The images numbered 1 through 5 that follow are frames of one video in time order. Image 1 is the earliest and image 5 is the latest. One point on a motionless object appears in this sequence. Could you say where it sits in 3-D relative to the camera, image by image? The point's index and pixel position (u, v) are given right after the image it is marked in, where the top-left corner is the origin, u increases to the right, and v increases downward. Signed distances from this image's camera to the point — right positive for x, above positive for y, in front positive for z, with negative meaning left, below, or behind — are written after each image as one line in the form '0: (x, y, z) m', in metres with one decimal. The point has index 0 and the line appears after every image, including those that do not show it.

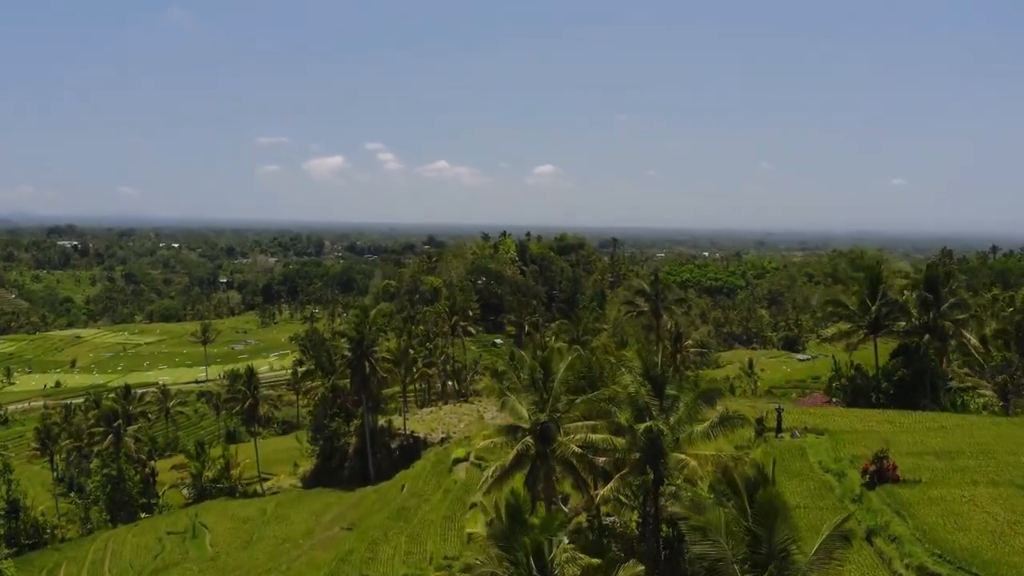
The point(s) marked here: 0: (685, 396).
0: (+4.4, -2.8, +18.5) m
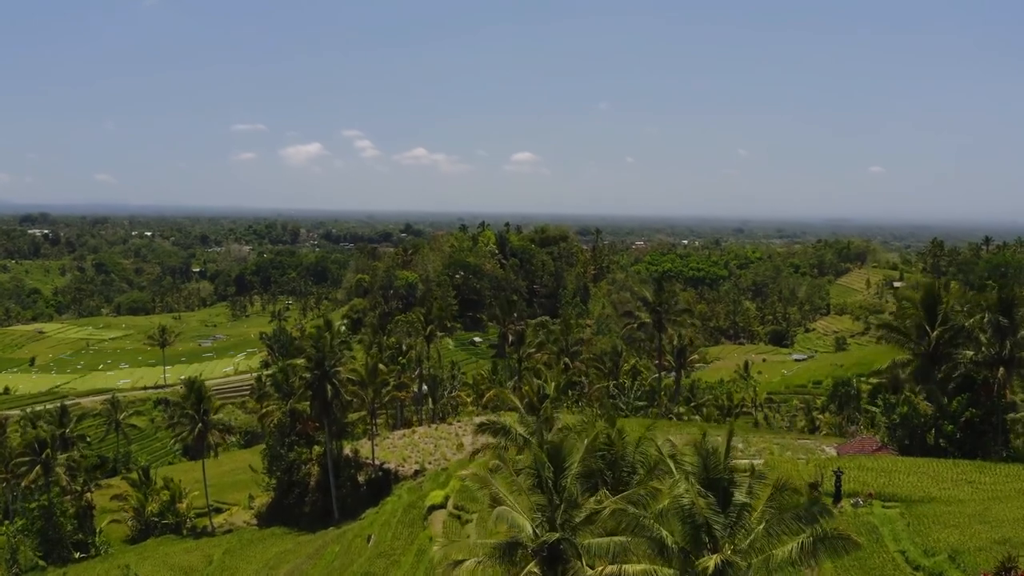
0: (+4.3, -3.8, +12.9) m
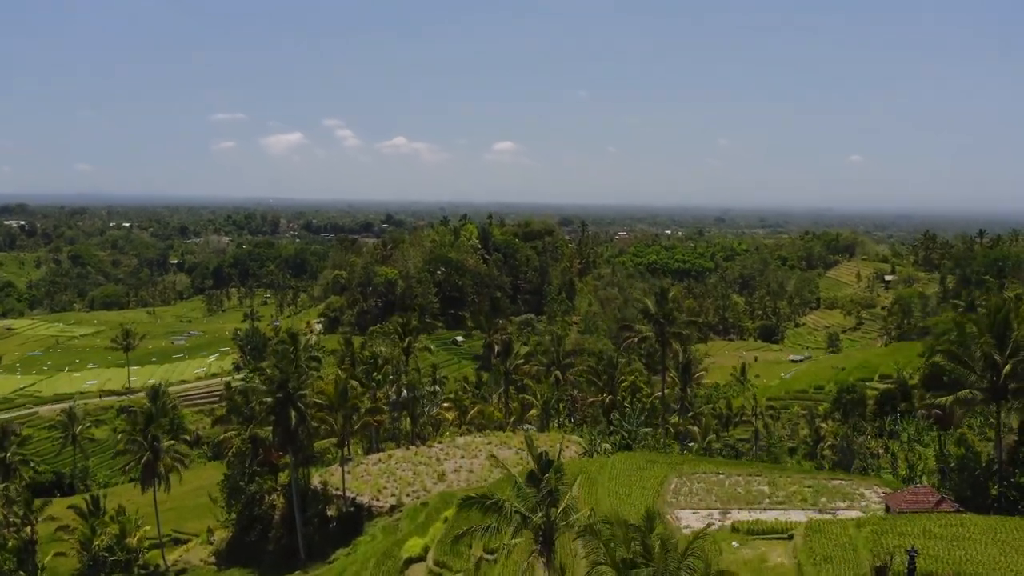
0: (+4.4, -4.7, +8.7) m
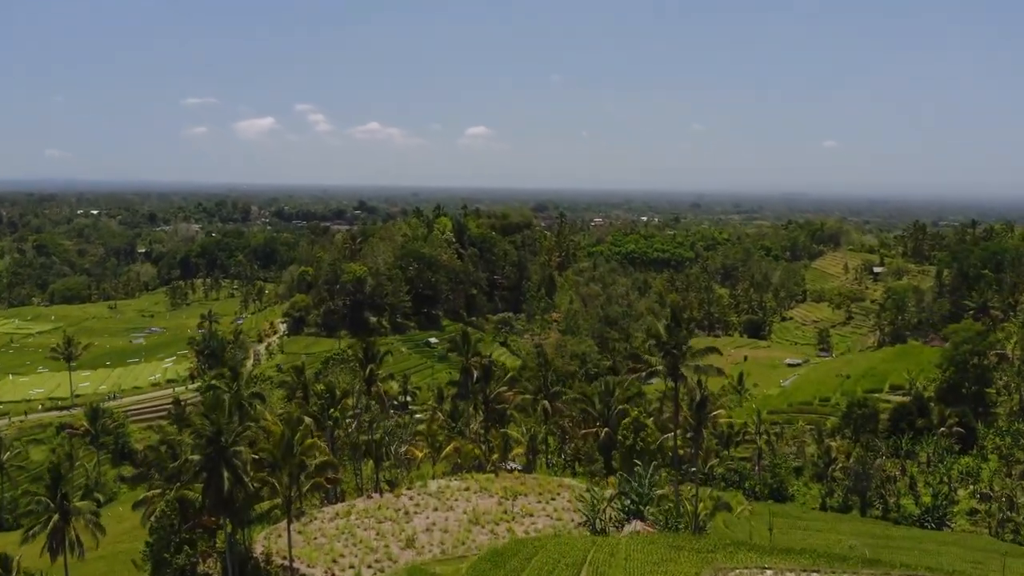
0: (+4.6, -6.3, +2.5) m
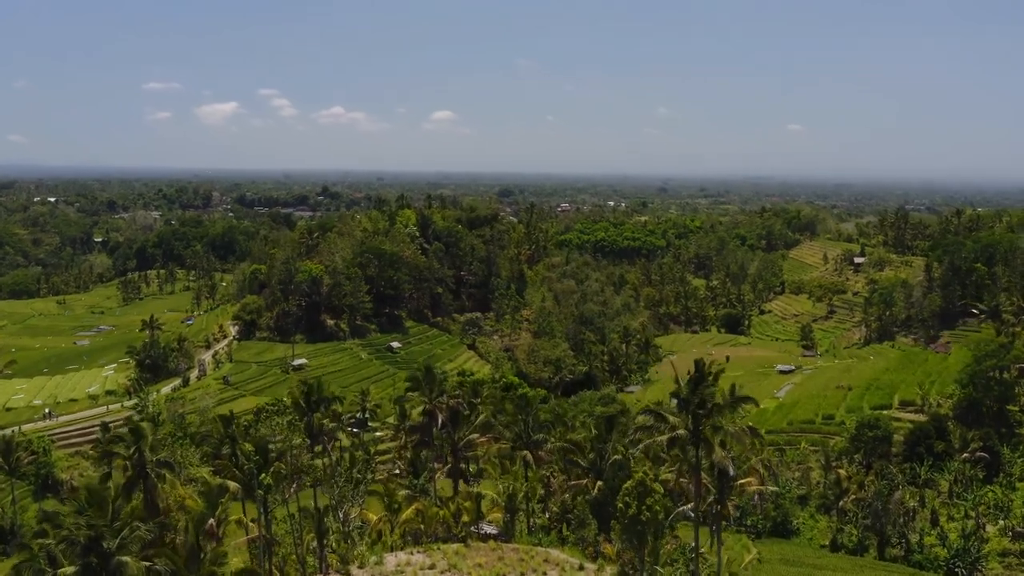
0: (+5.1, -8.3, -4.0) m
